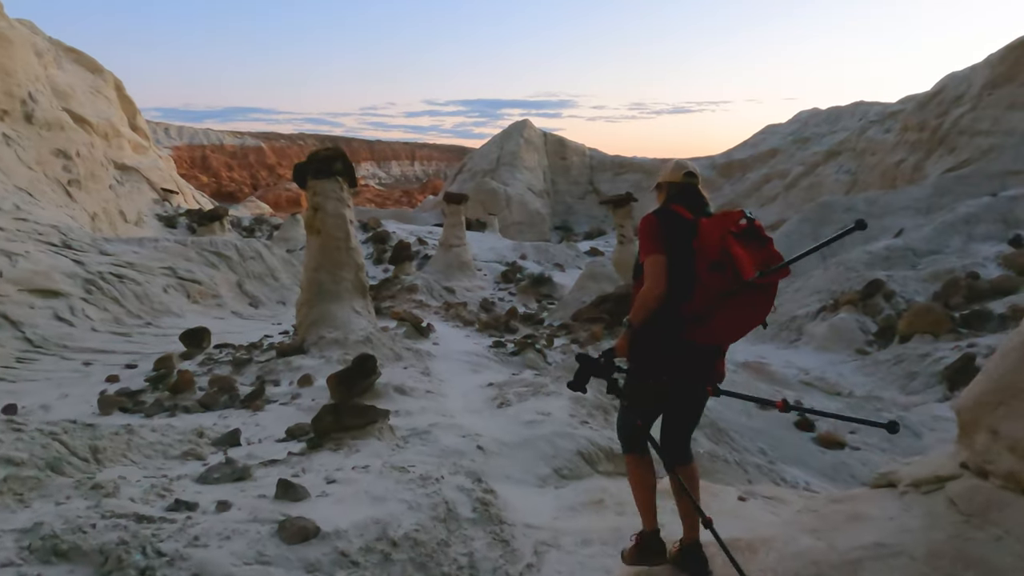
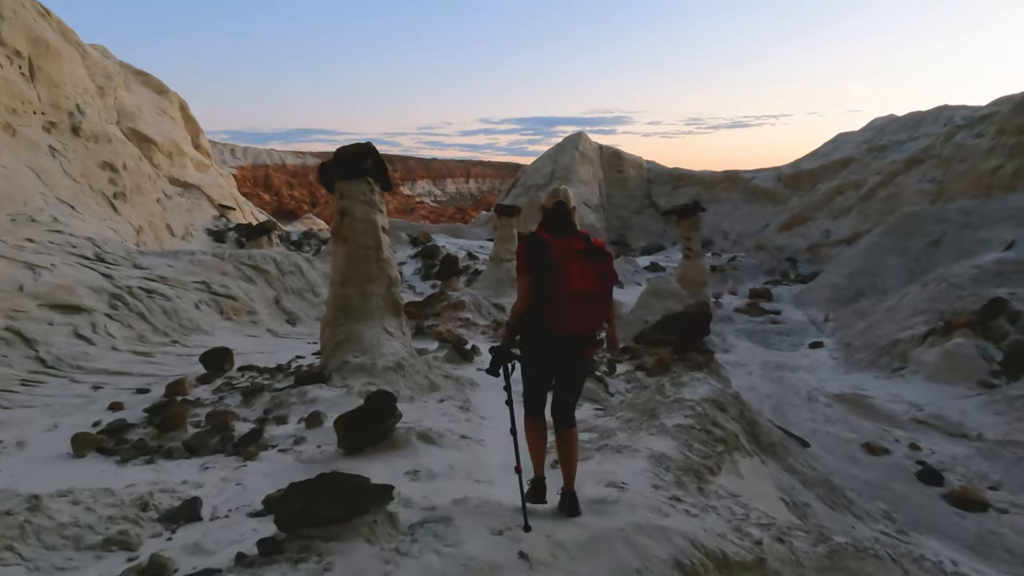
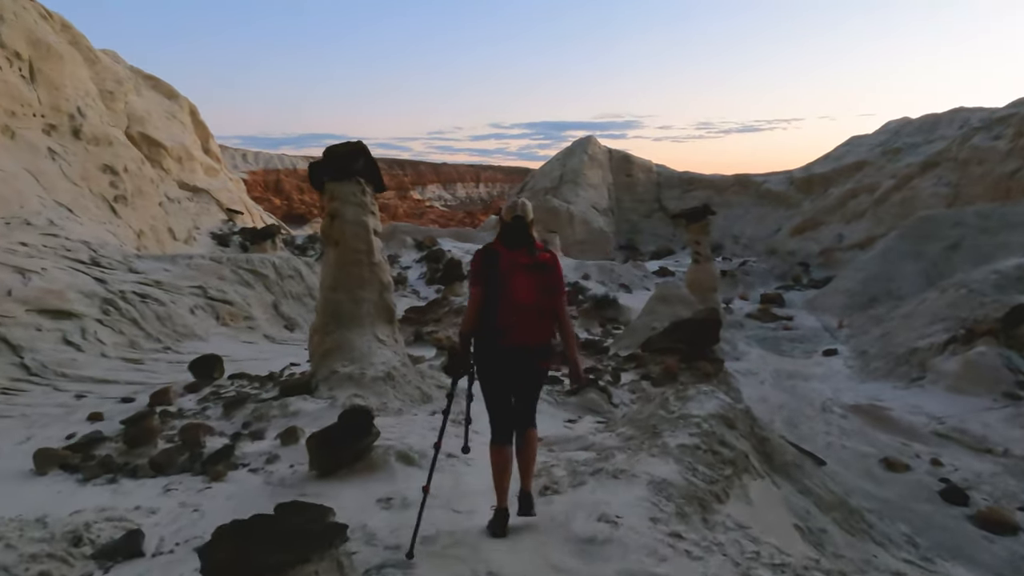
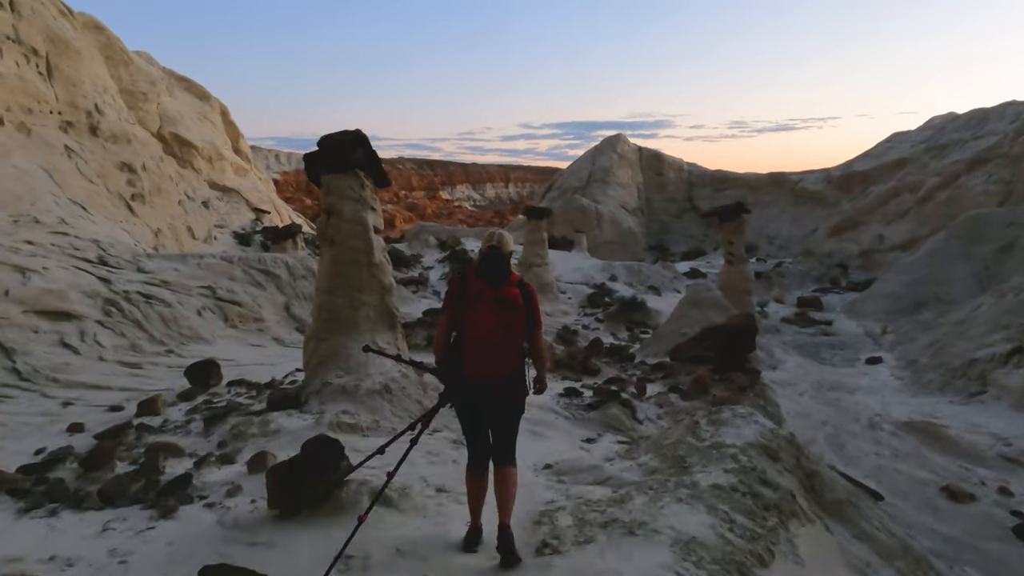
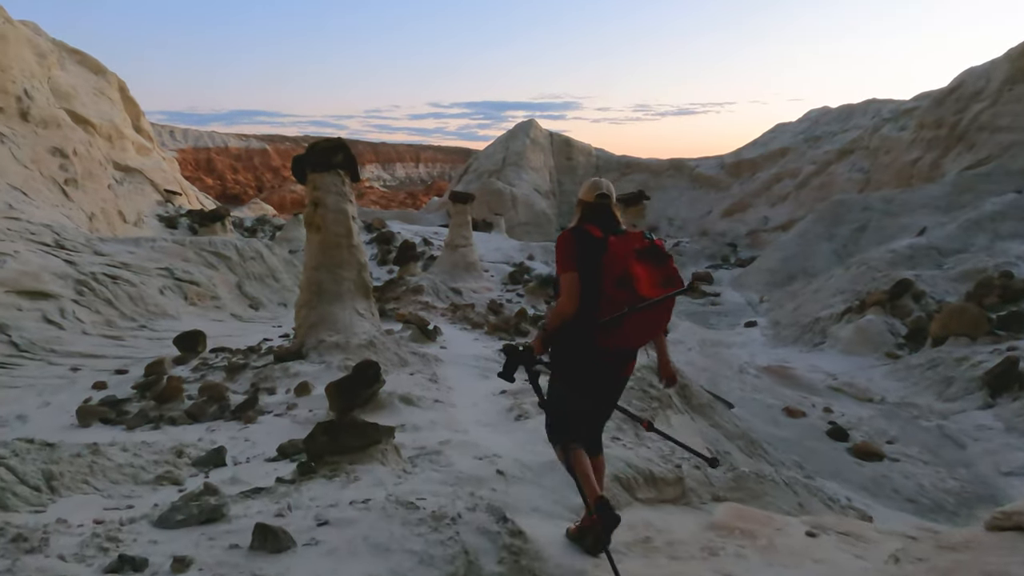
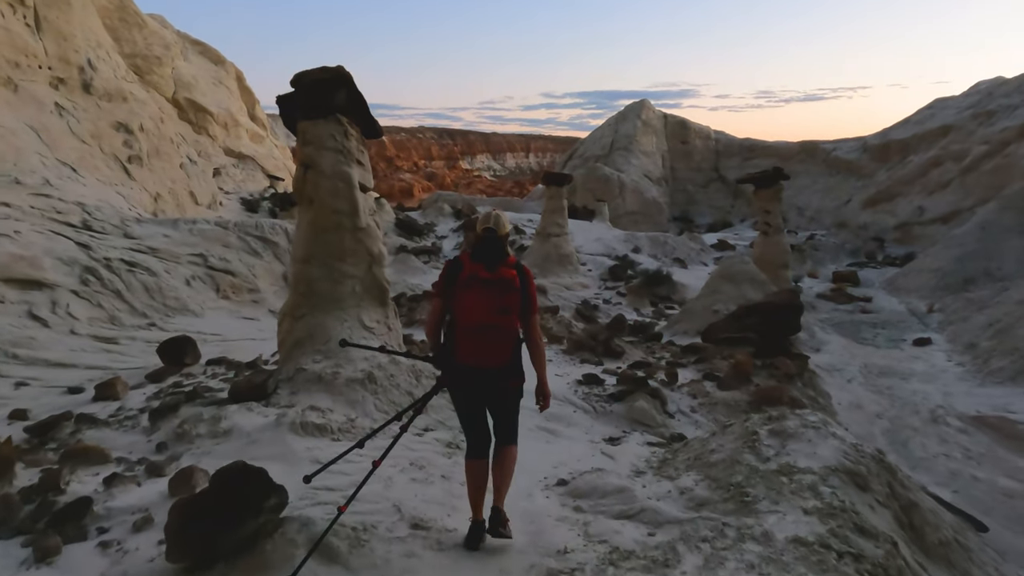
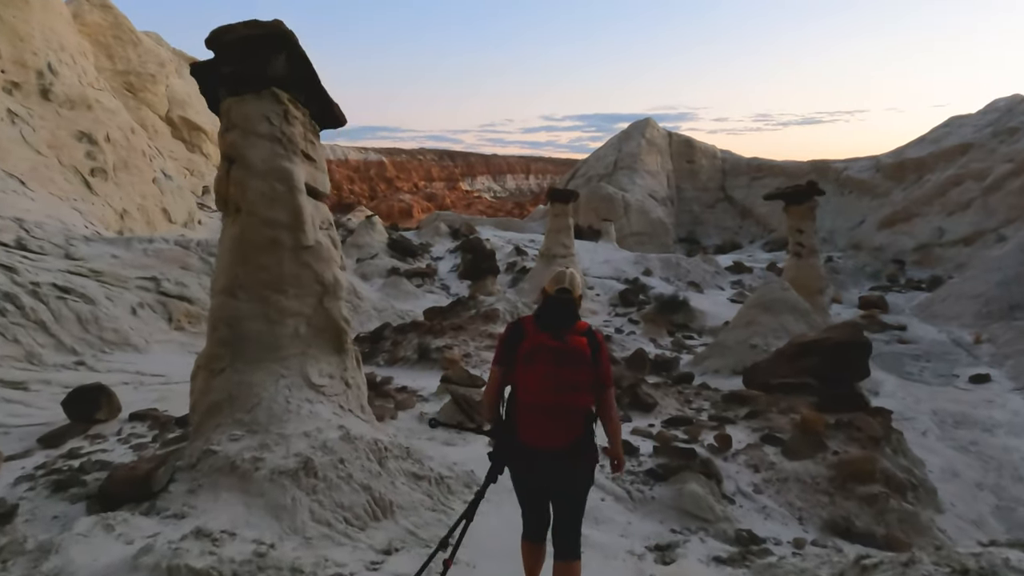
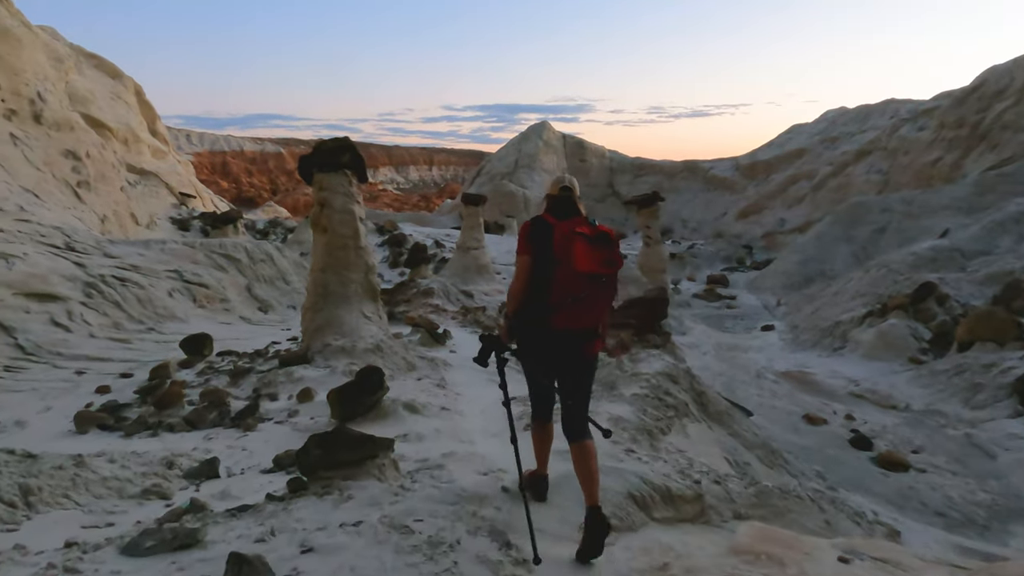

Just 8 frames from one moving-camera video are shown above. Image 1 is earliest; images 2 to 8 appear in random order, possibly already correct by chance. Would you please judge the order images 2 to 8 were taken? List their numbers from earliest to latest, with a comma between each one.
5, 8, 2, 3, 4, 6, 7
